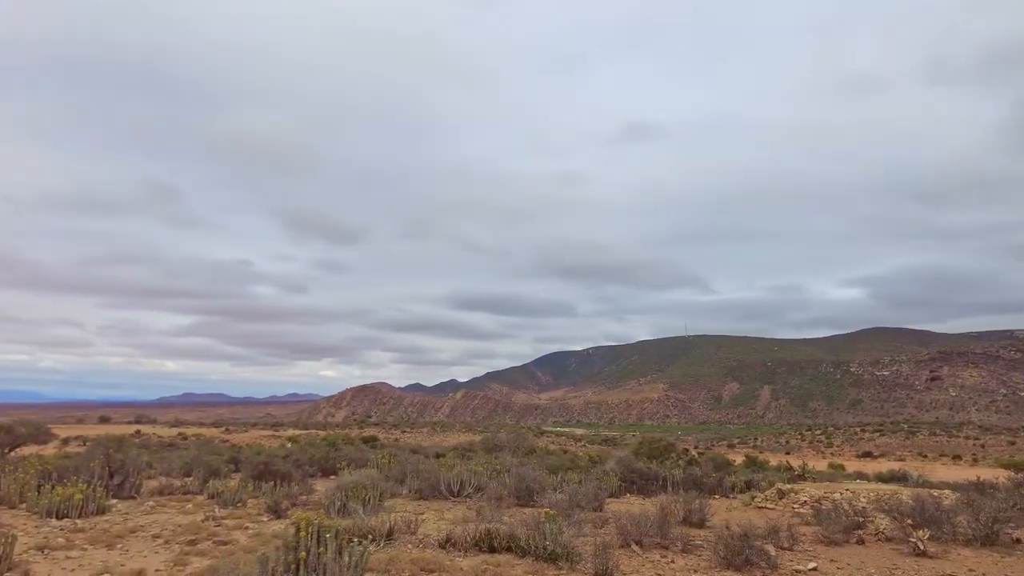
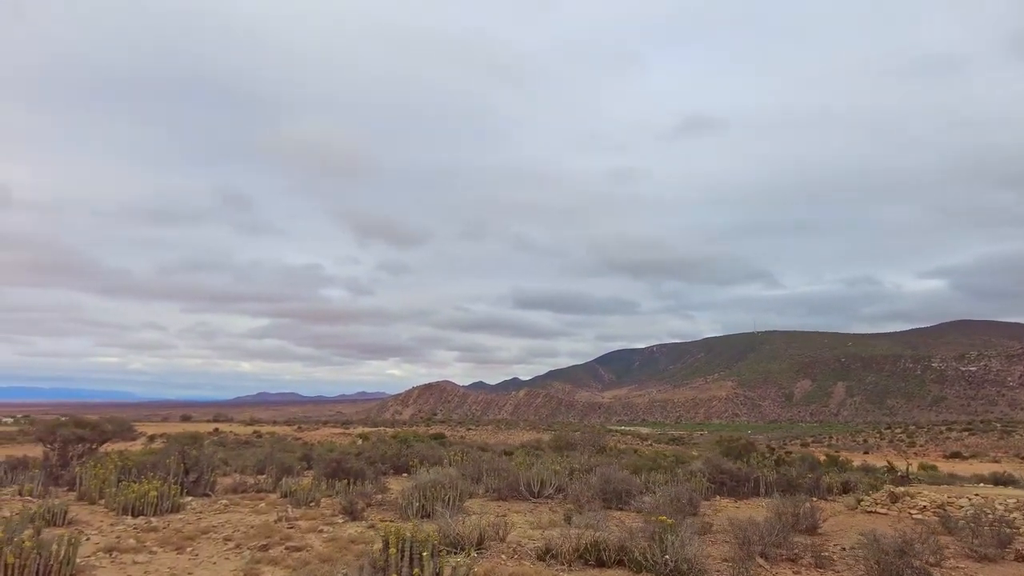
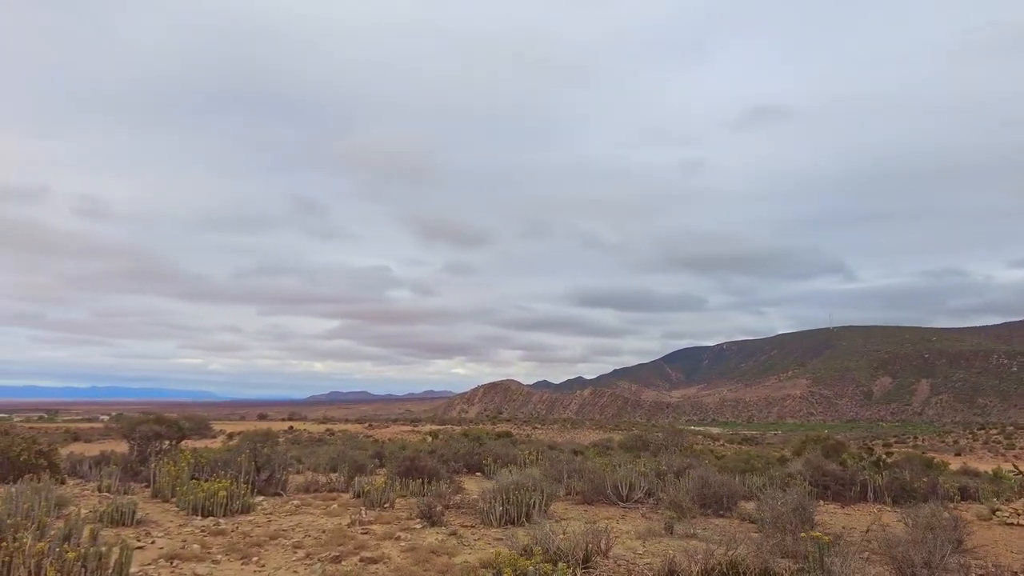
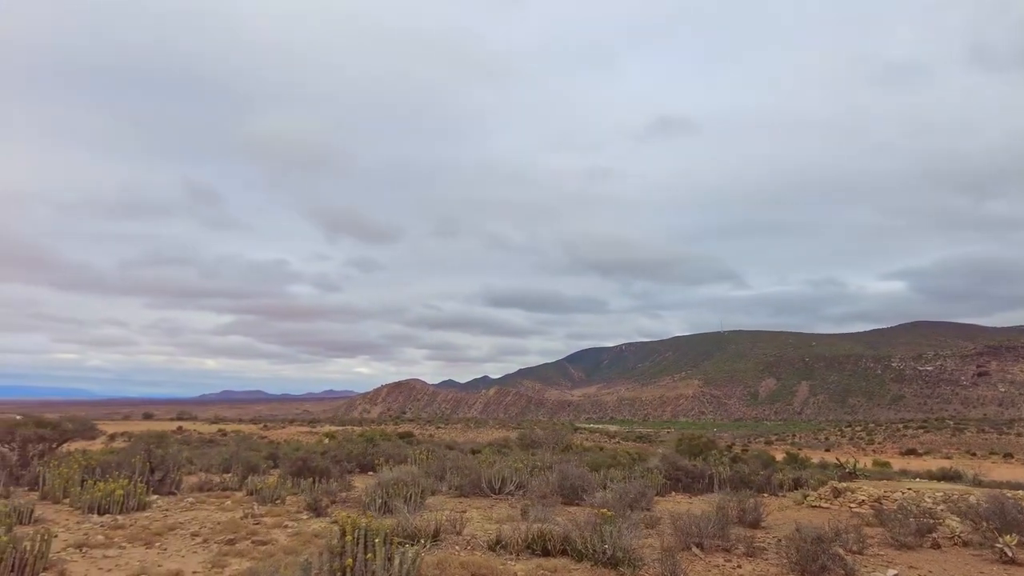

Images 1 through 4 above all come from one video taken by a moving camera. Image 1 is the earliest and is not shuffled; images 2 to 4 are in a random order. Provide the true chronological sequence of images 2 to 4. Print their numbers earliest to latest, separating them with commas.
4, 2, 3
